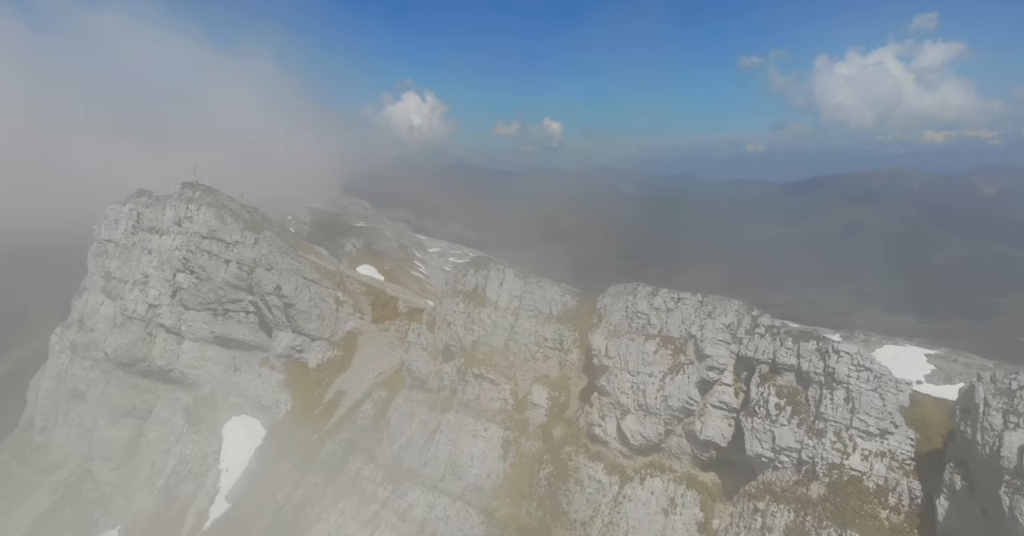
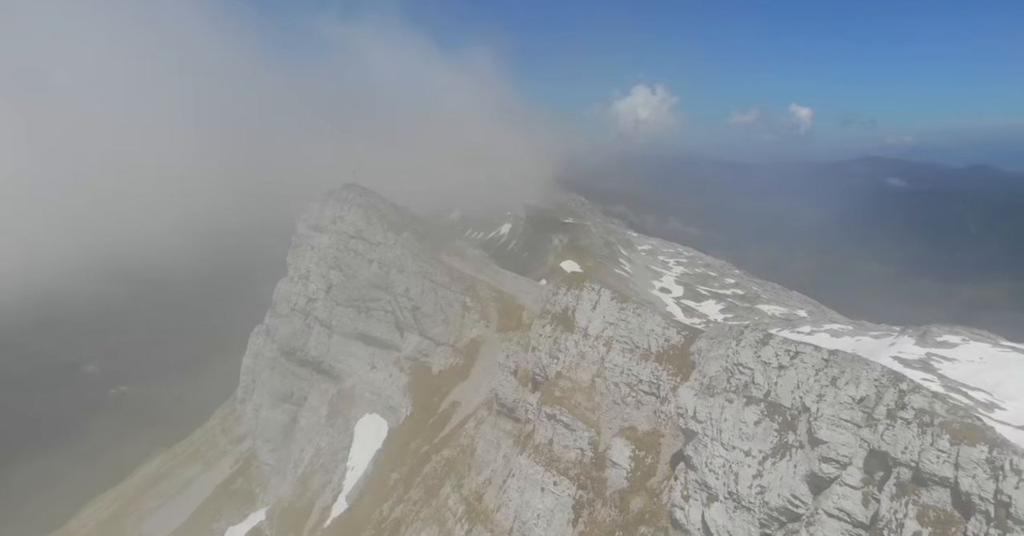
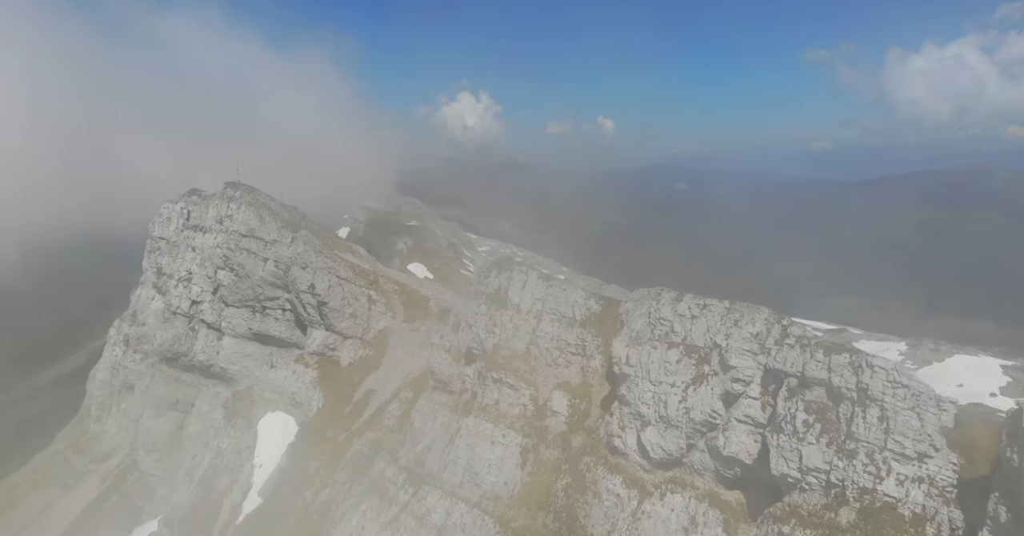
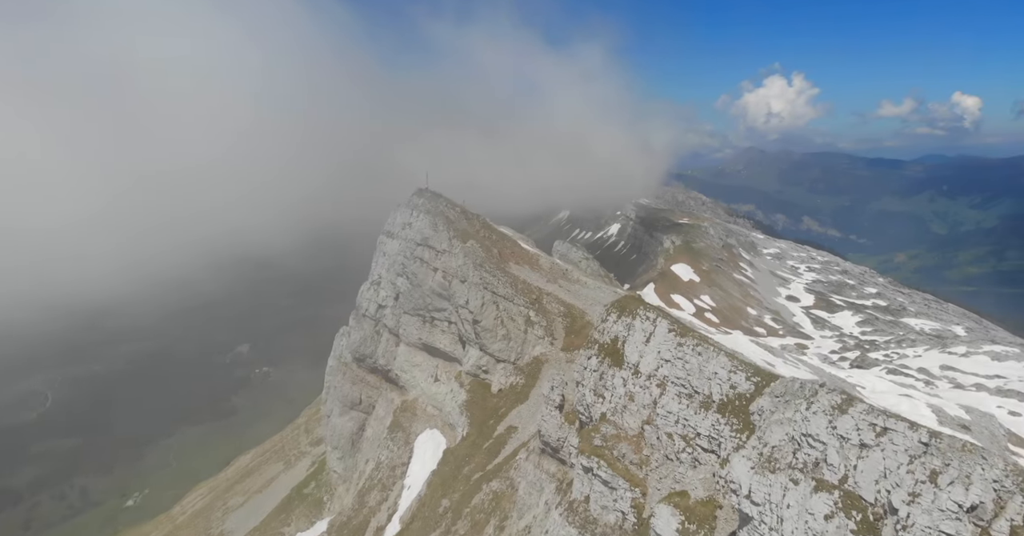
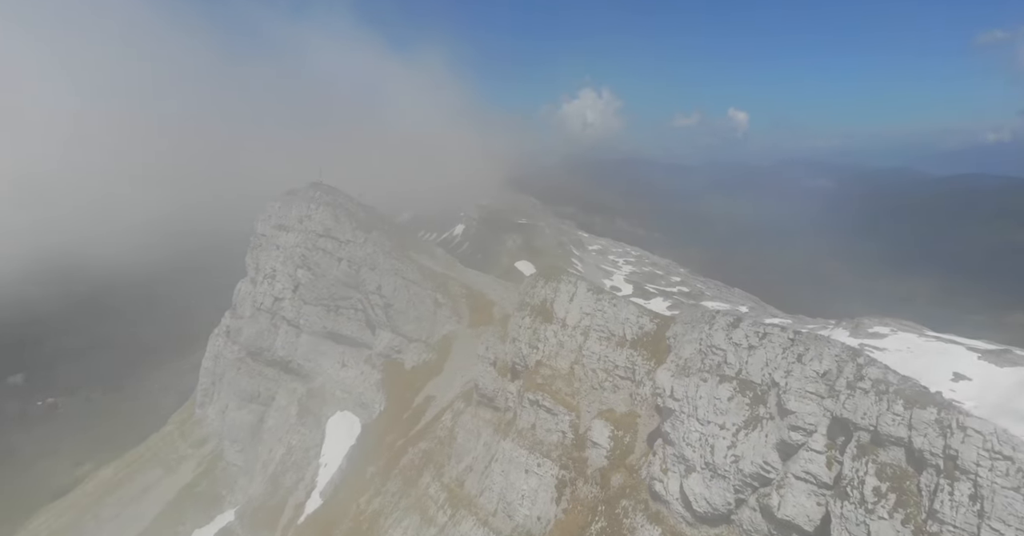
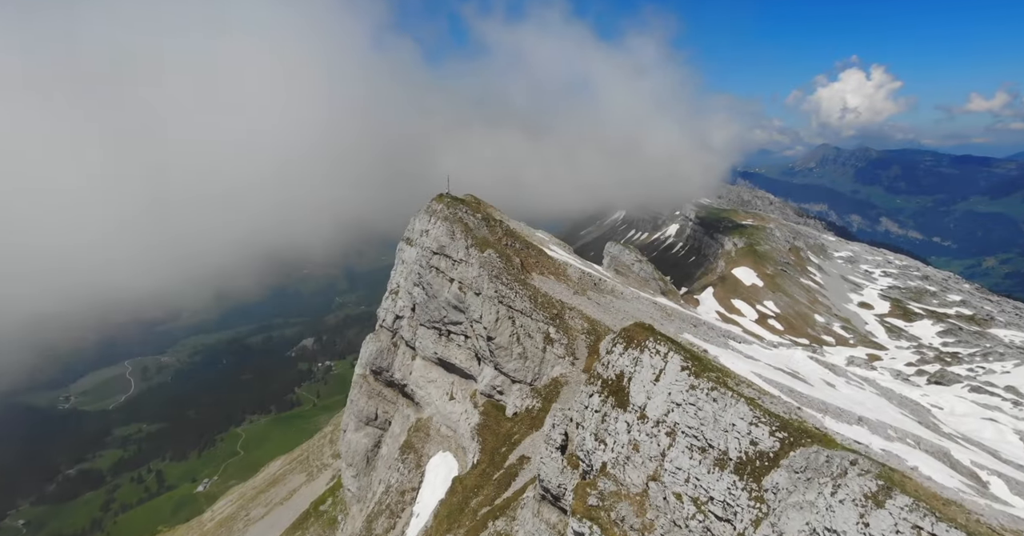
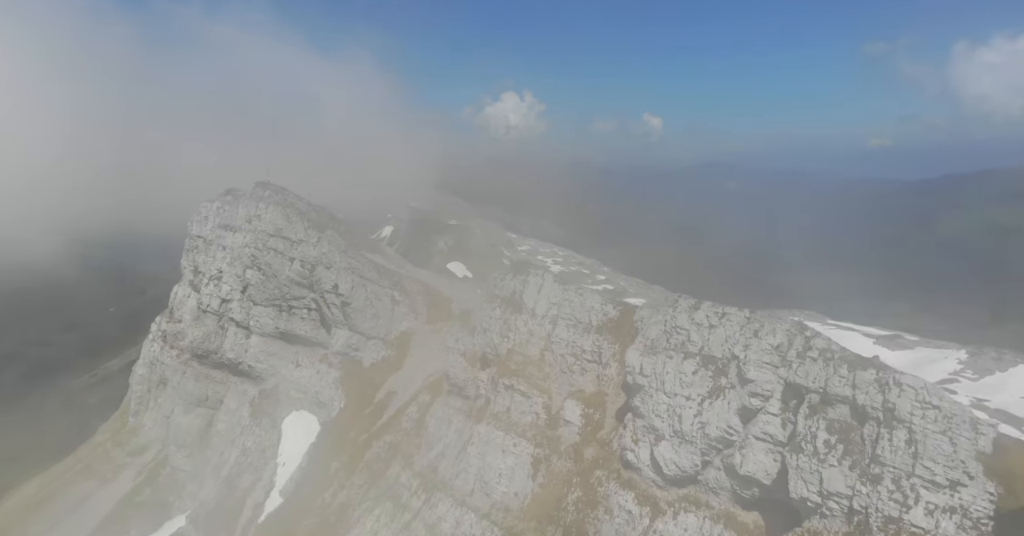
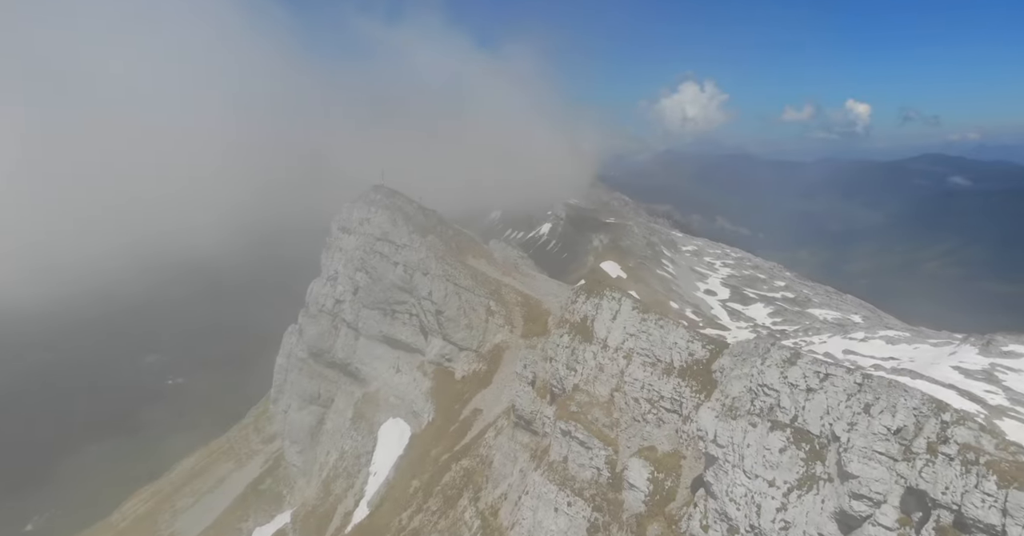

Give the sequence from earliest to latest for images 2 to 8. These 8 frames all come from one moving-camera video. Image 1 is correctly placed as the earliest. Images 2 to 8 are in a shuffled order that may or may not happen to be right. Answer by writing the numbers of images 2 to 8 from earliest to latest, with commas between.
3, 7, 5, 2, 8, 4, 6
